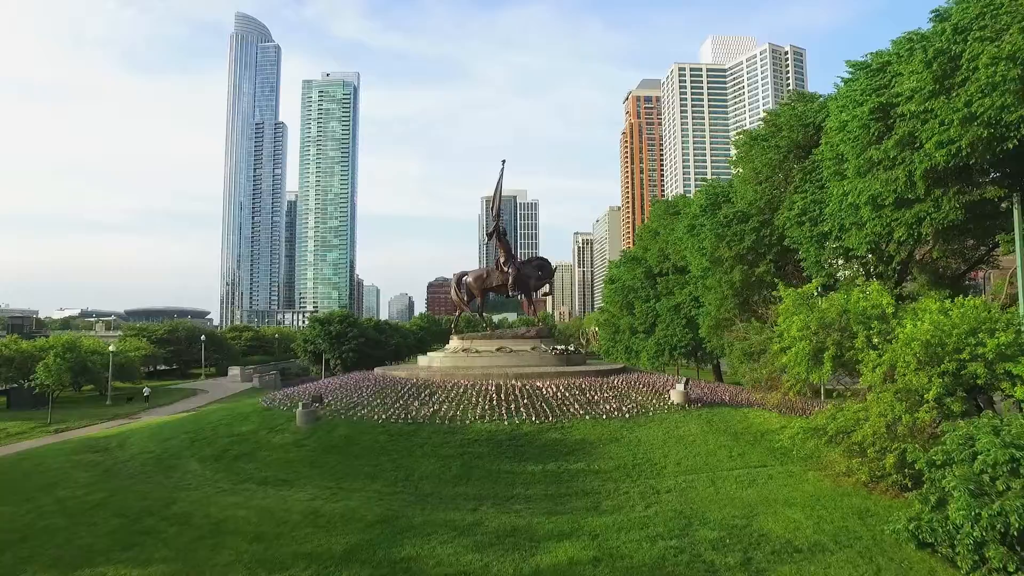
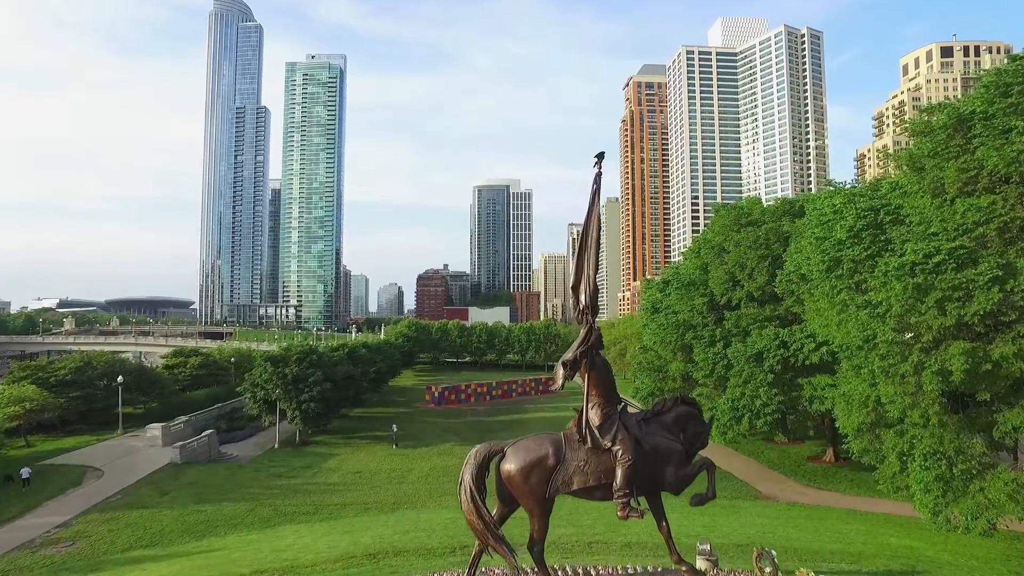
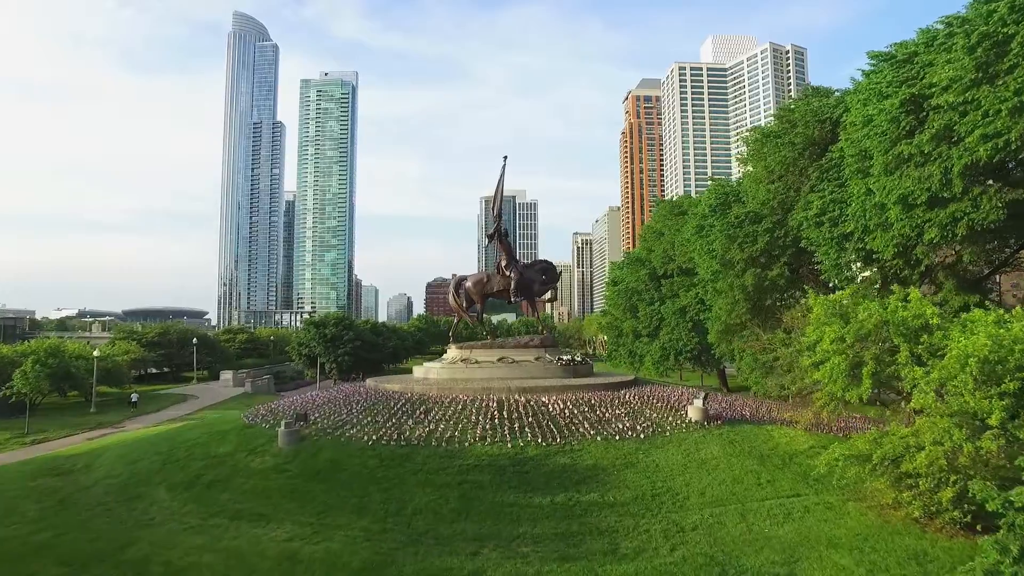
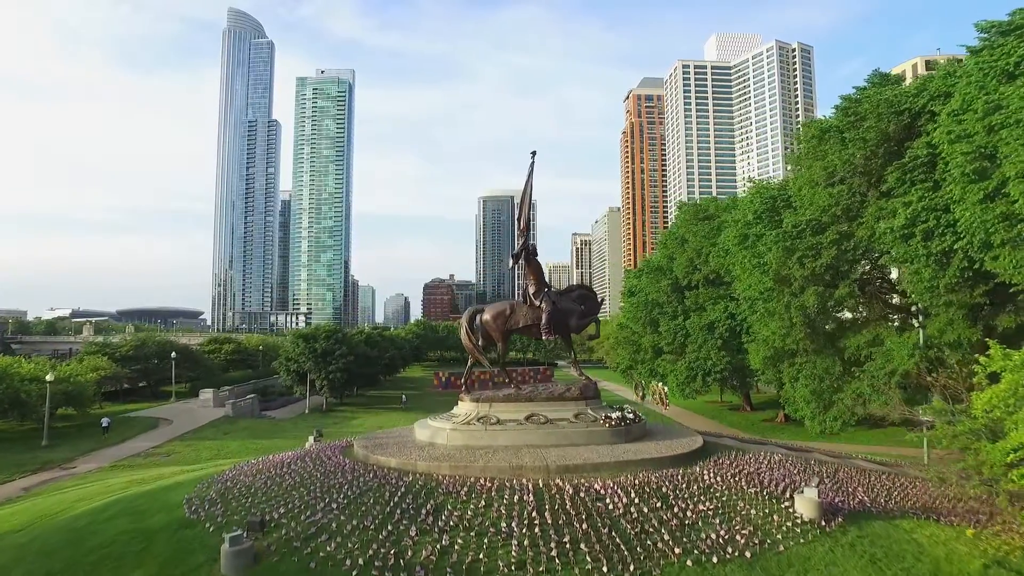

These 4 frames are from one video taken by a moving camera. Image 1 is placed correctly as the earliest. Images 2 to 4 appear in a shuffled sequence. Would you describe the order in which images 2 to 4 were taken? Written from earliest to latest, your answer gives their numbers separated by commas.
3, 4, 2
